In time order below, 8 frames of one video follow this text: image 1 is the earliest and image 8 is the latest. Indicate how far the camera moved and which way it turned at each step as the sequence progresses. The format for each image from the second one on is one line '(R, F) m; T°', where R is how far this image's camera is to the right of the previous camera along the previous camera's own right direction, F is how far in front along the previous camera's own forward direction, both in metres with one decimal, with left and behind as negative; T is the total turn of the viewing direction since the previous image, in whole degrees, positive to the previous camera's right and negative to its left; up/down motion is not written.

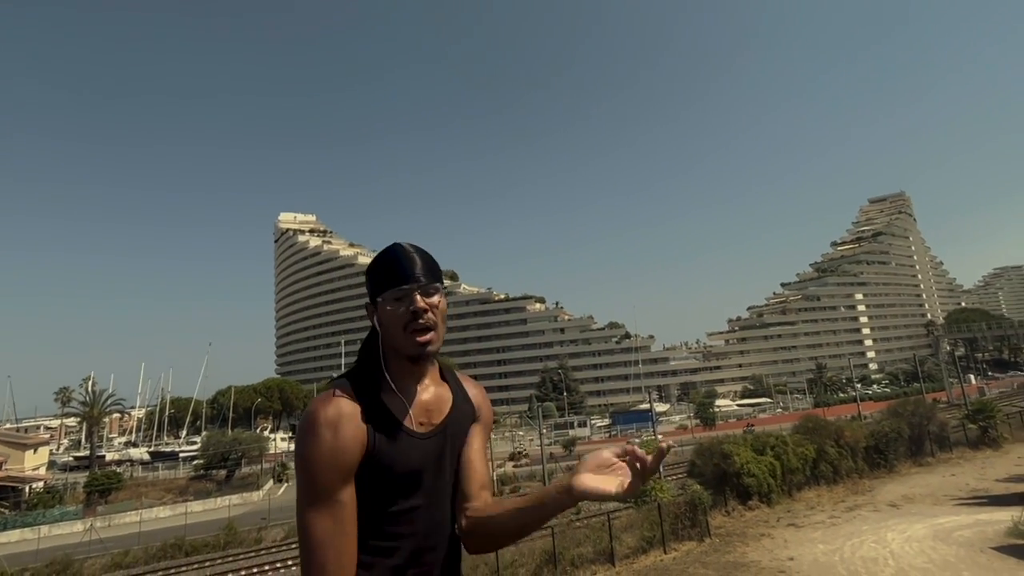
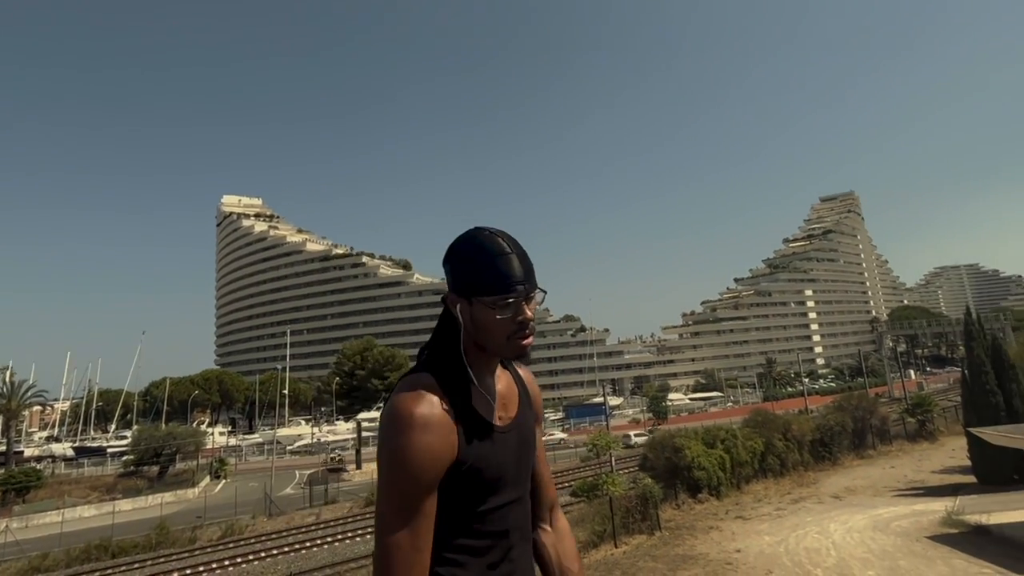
(+0.4, +0.5) m; +4°
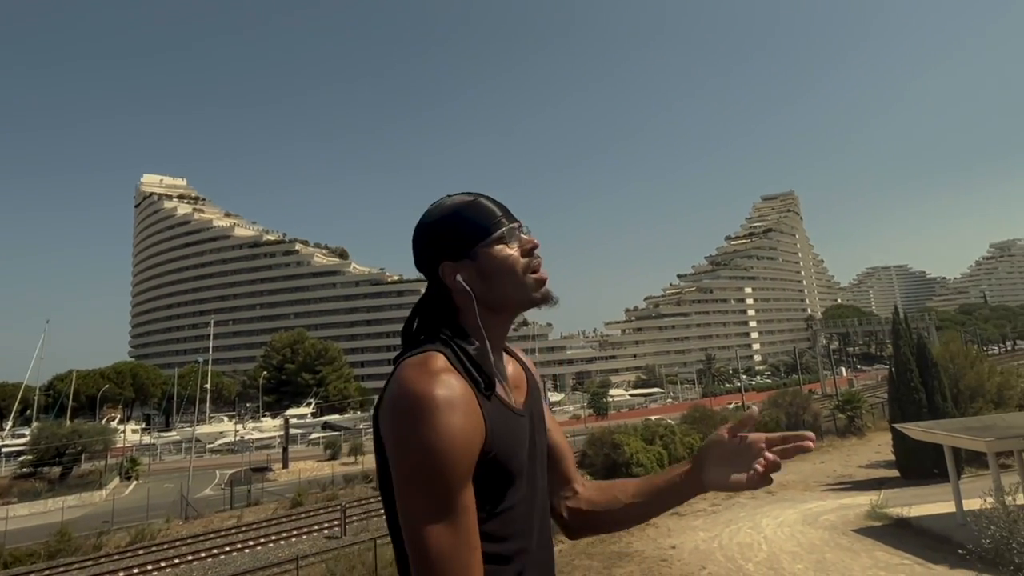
(+0.7, +0.7) m; +5°
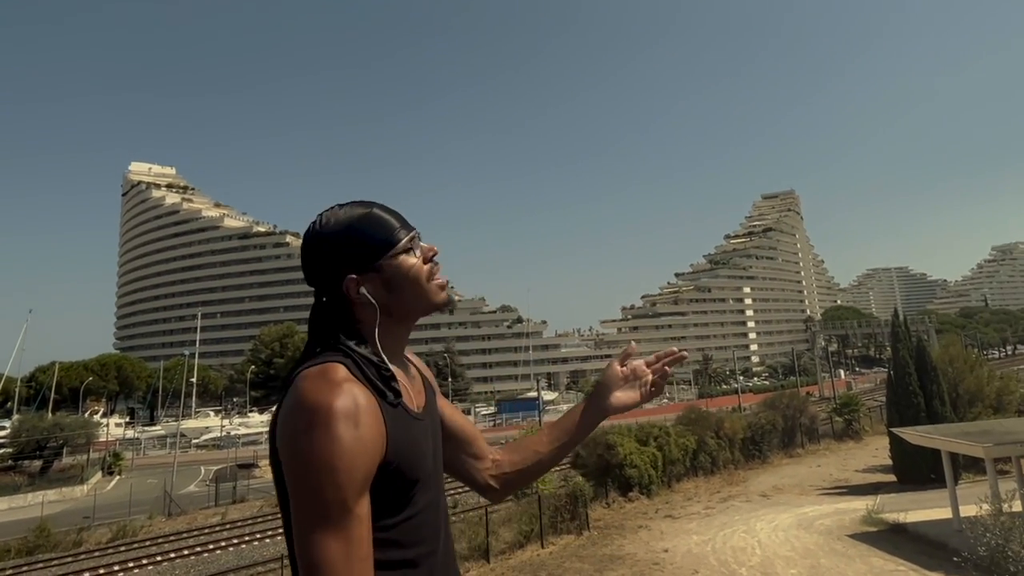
(+0.1, +0.5) m; 0°
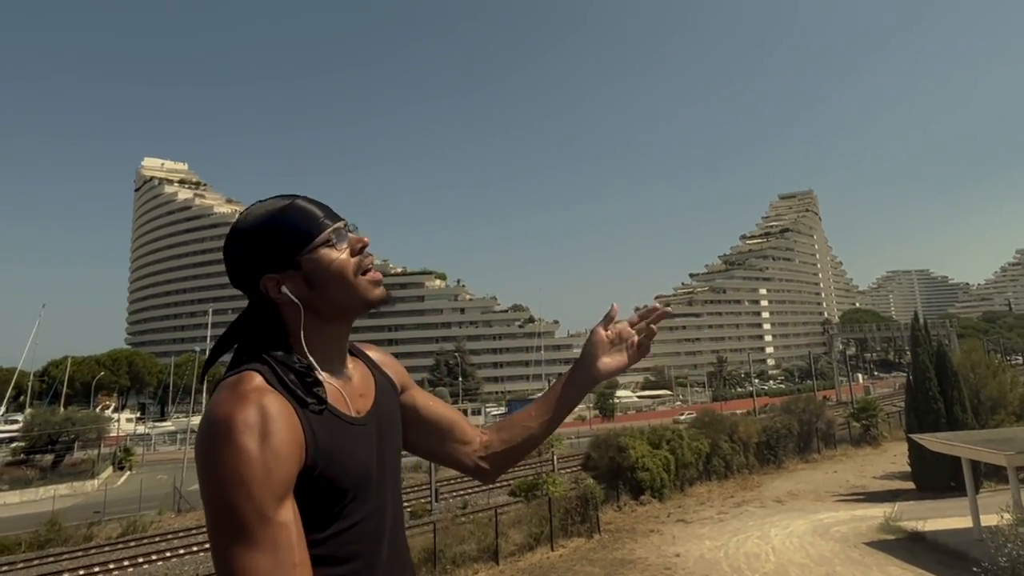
(-0.1, +0.3) m; -1°
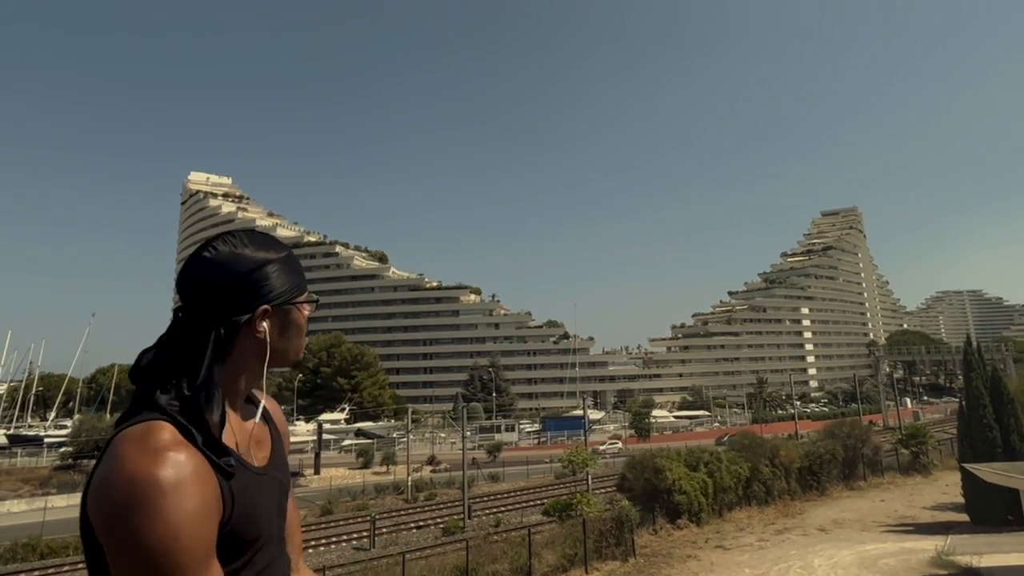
(-0.4, +0.1) m; -3°
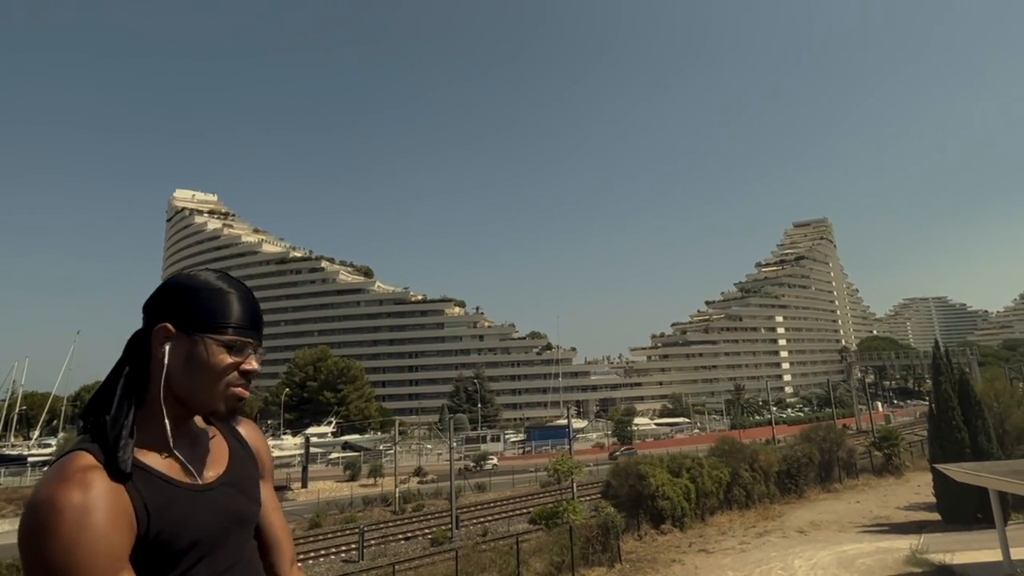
(+0.1, -0.5) m; +1°
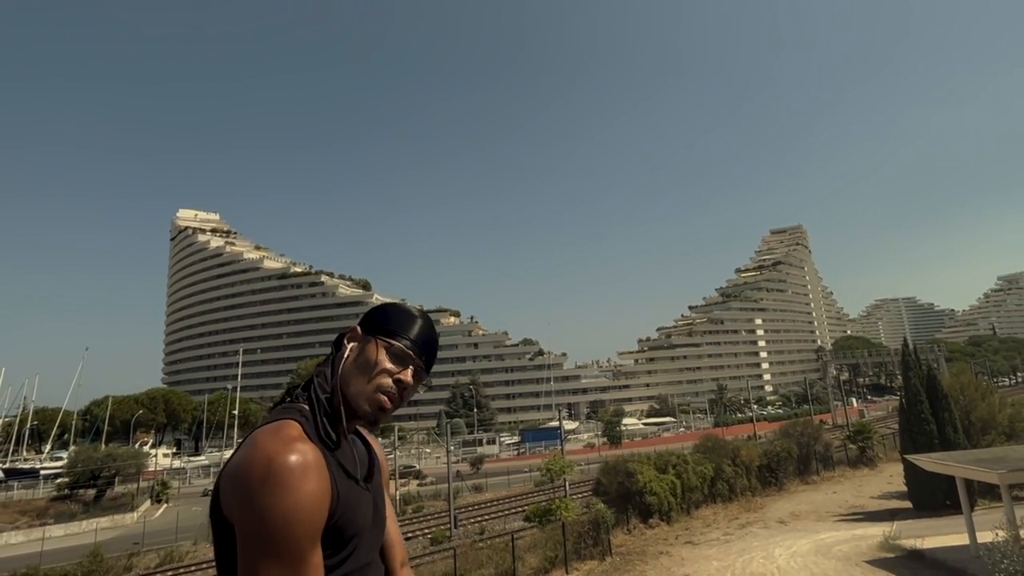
(0.0, -1.1) m; +1°
